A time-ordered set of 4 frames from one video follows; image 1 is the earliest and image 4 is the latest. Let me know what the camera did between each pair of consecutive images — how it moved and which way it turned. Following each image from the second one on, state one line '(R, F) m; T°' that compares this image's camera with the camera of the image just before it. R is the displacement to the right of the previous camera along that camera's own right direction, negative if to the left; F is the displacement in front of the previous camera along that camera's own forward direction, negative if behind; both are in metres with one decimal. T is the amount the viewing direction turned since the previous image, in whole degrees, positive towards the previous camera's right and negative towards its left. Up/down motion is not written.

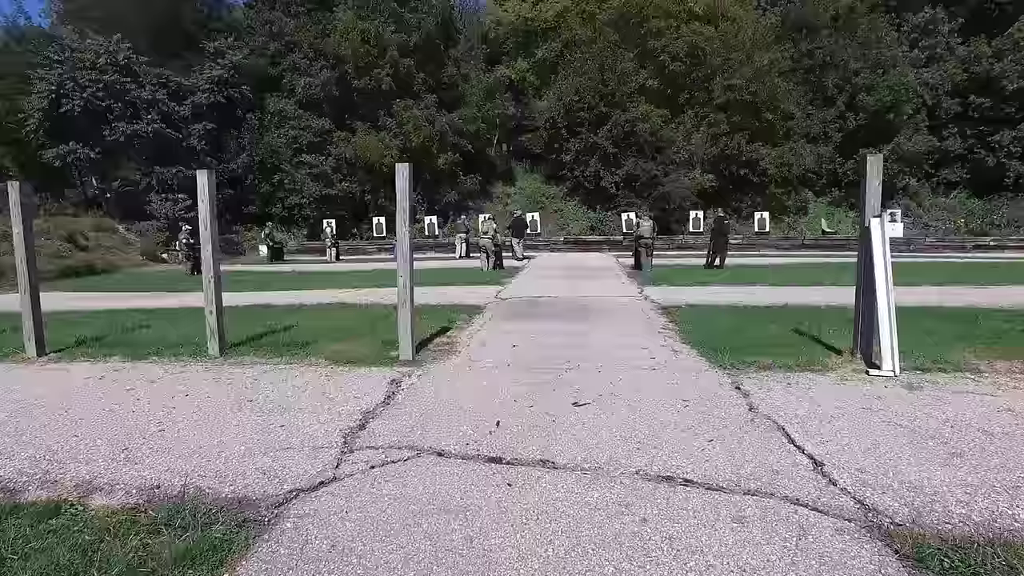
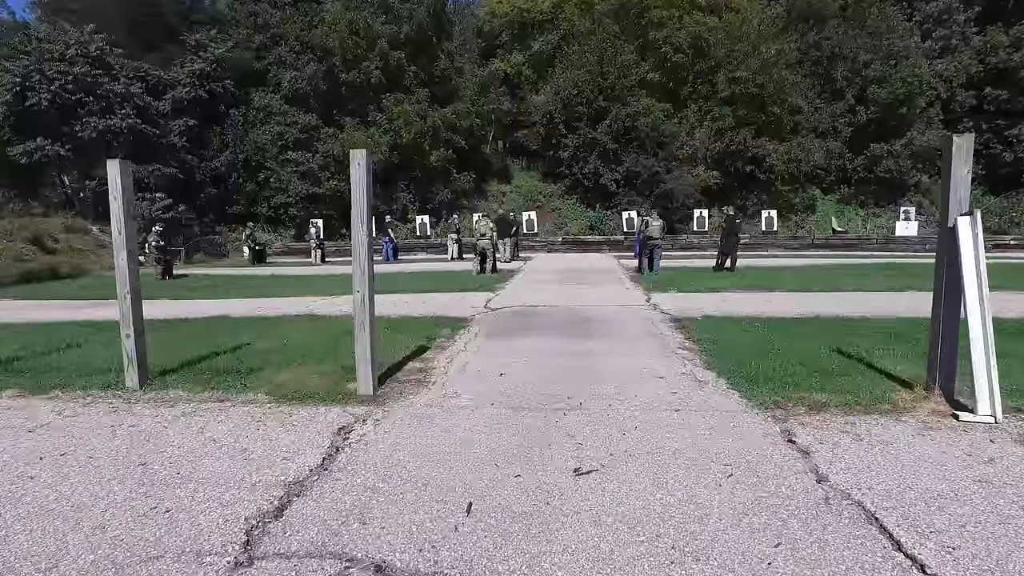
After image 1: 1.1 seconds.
(+0.1, +1.4) m; 0°
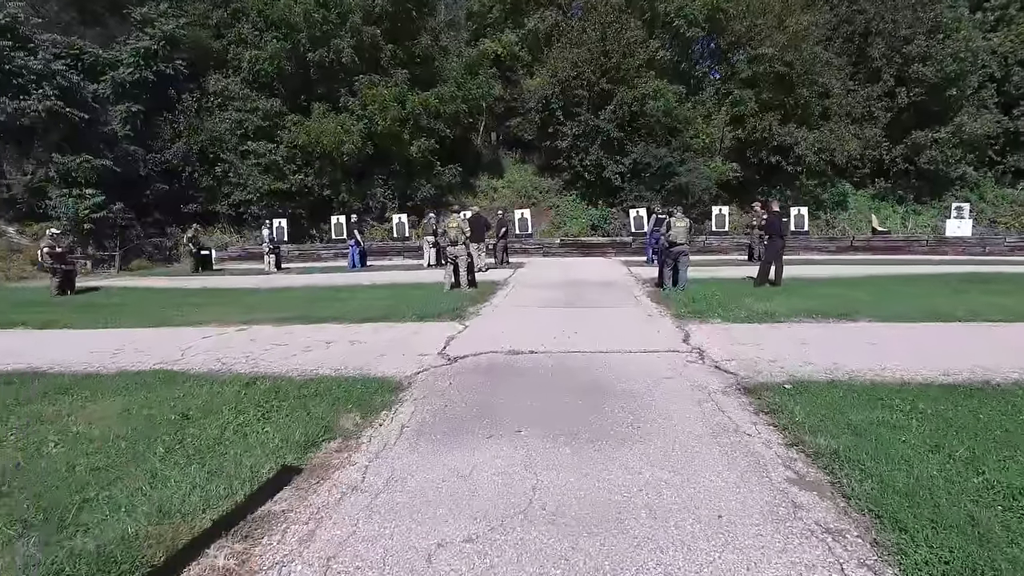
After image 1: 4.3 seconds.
(+0.4, +3.9) m; 0°
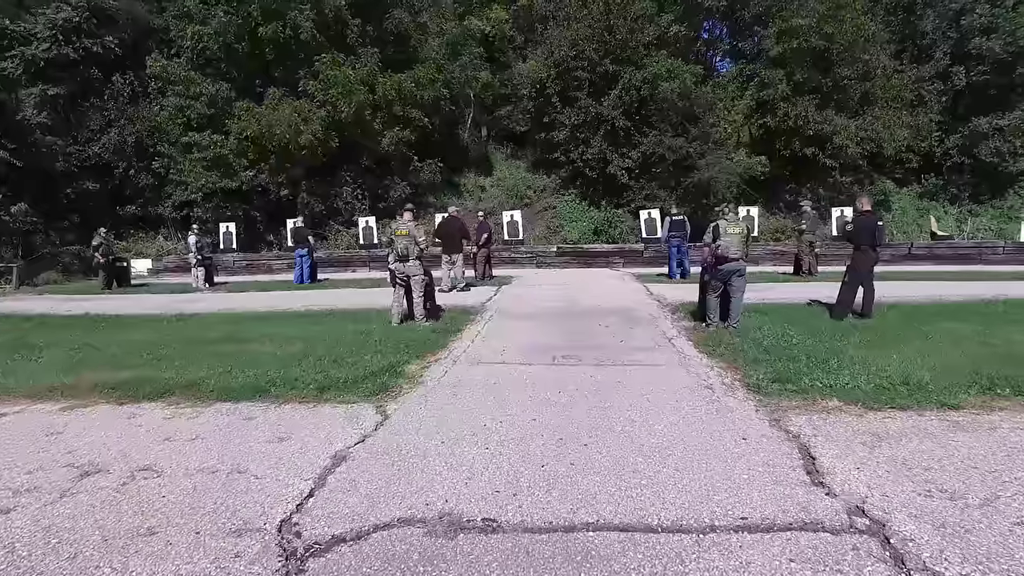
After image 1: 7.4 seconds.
(+0.4, +4.2) m; 0°
